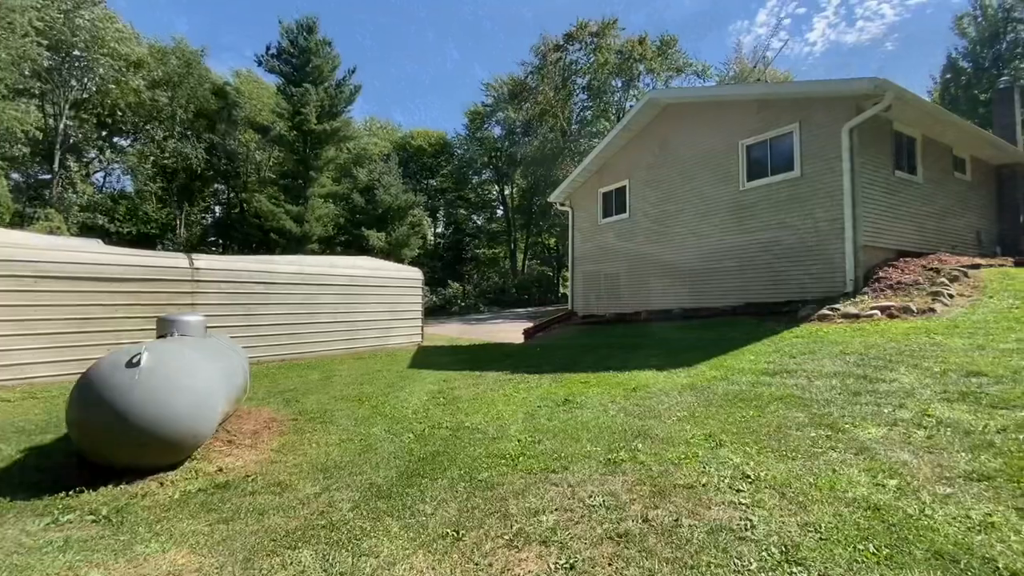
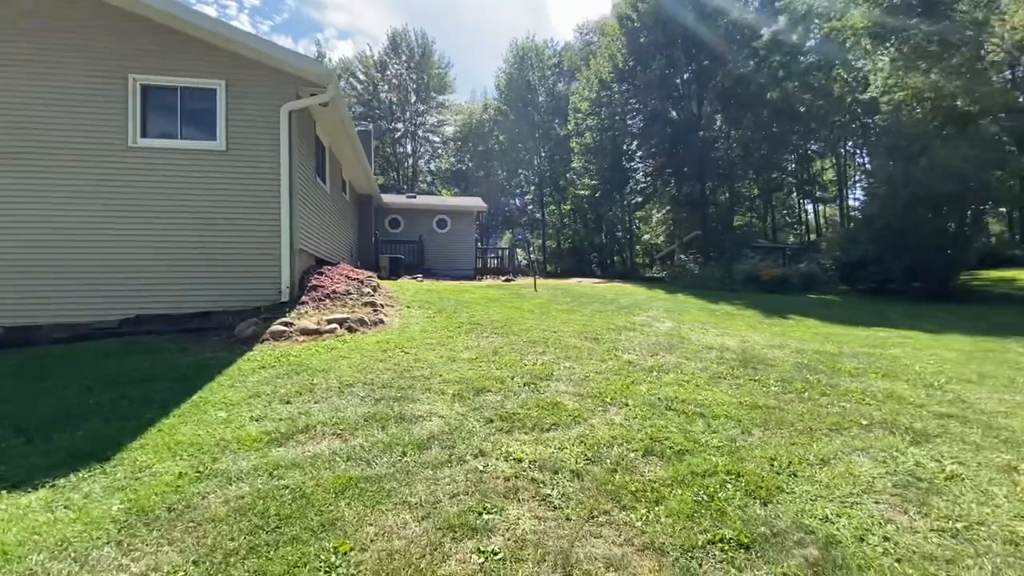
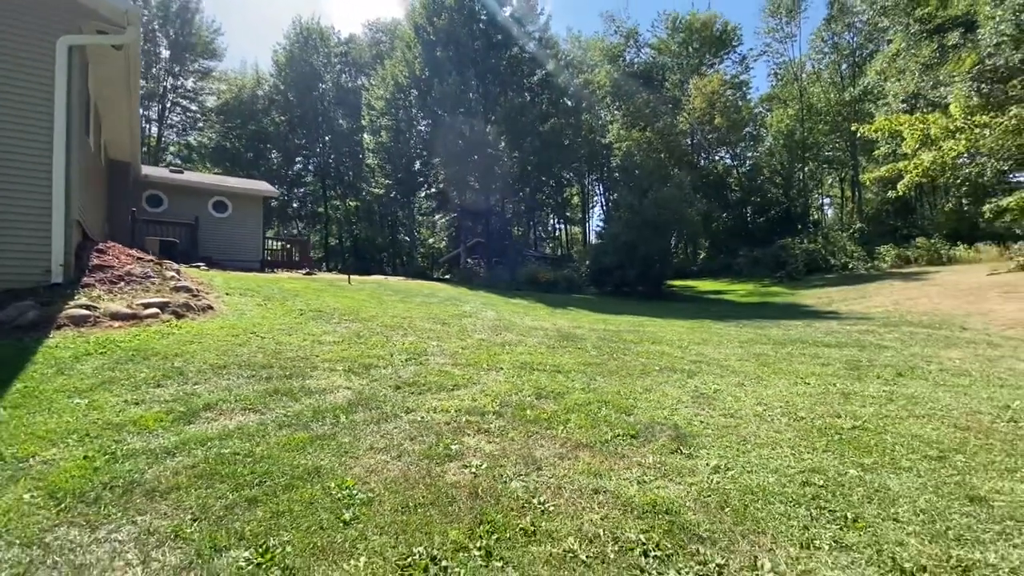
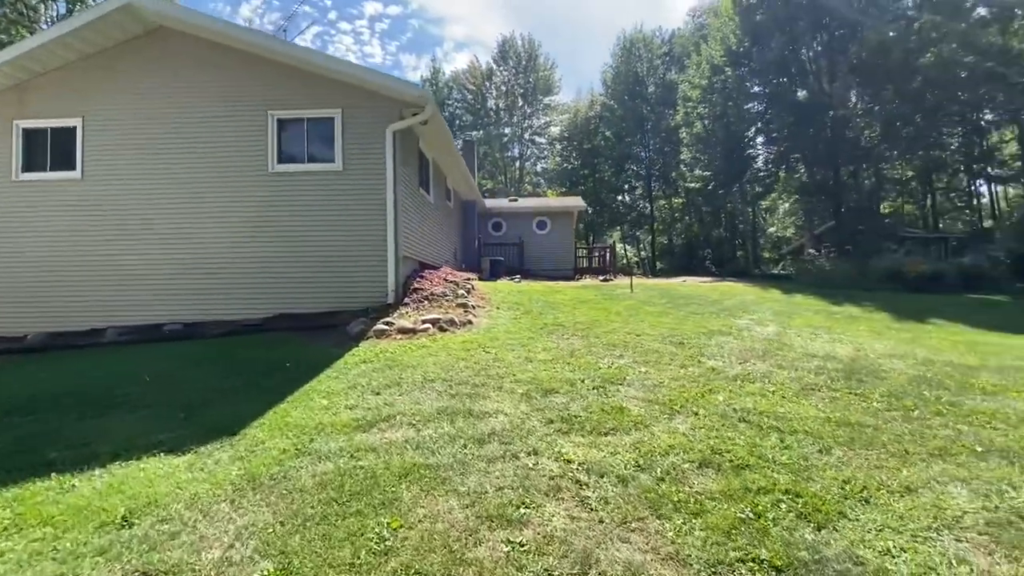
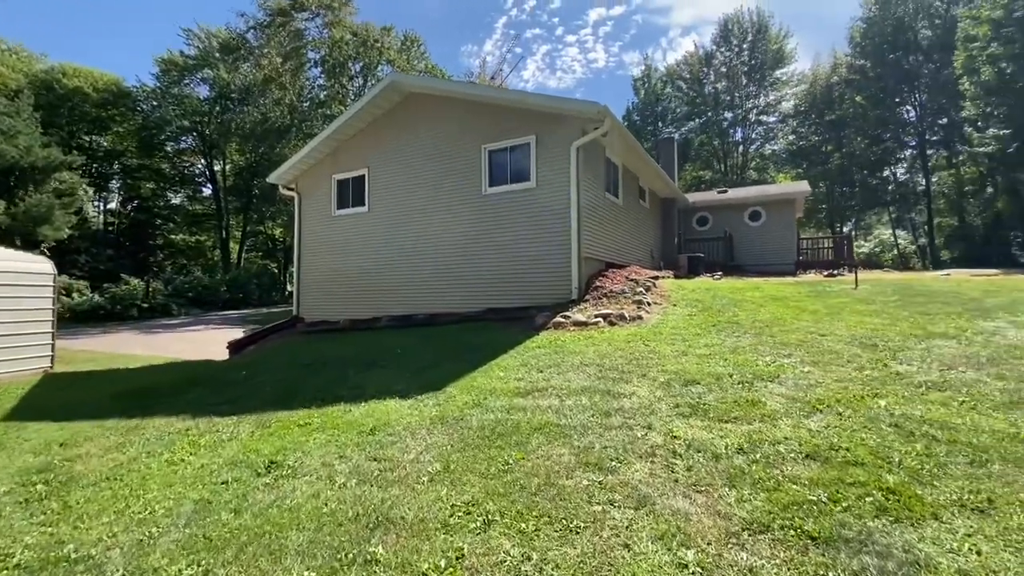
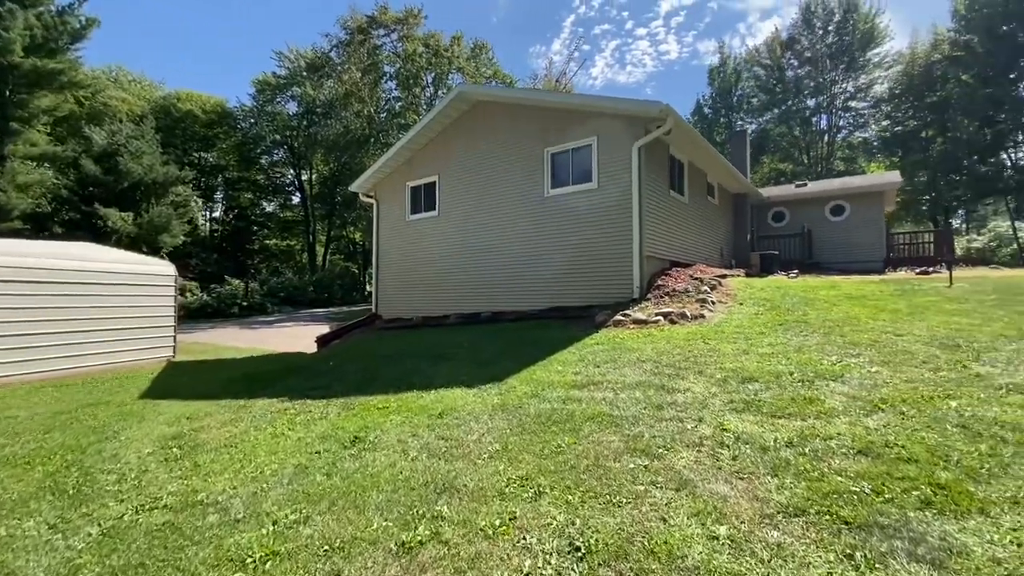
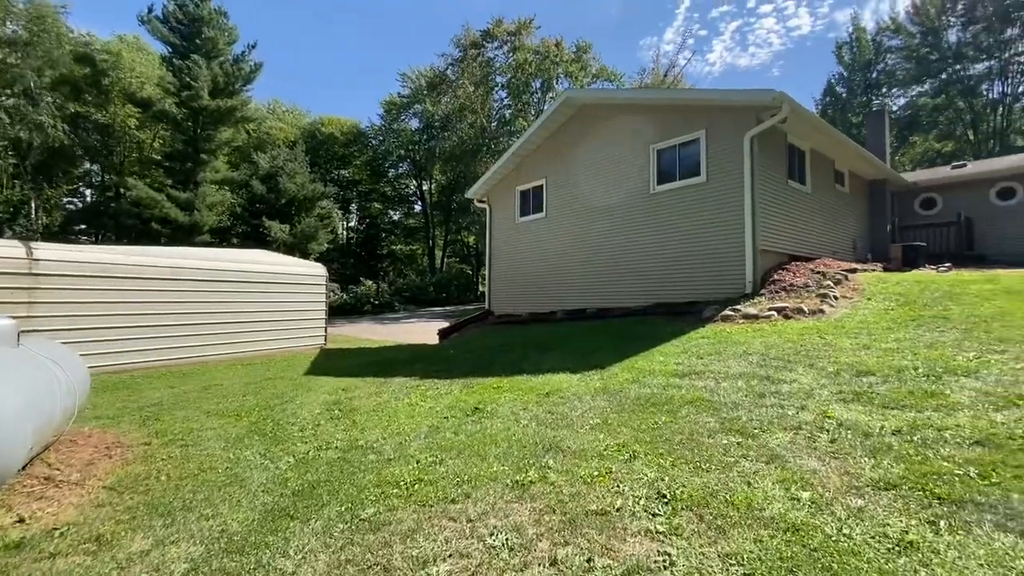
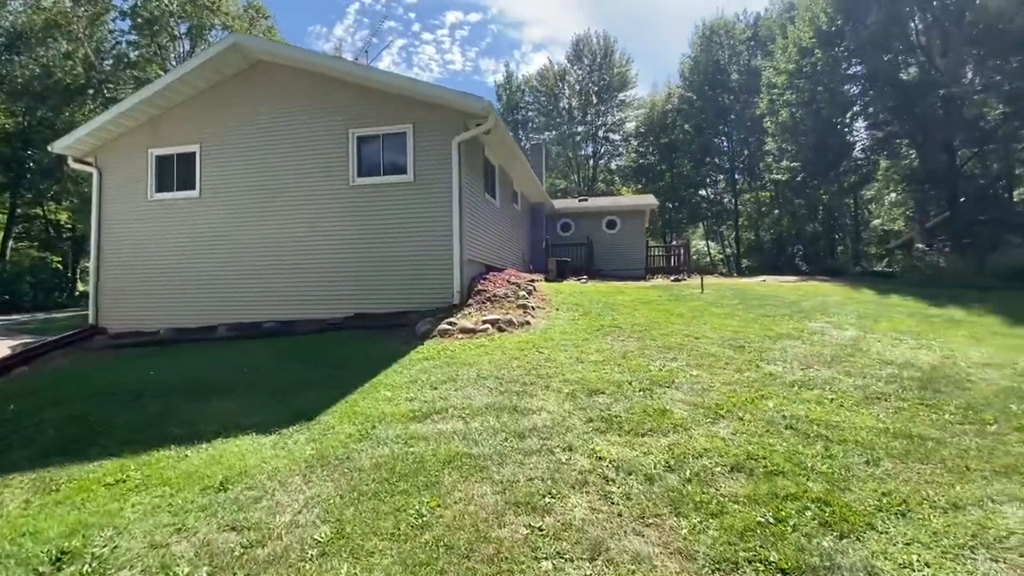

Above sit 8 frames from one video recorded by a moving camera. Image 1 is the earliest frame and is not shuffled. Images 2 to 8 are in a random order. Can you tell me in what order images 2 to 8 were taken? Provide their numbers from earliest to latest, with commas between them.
7, 6, 5, 8, 4, 2, 3
